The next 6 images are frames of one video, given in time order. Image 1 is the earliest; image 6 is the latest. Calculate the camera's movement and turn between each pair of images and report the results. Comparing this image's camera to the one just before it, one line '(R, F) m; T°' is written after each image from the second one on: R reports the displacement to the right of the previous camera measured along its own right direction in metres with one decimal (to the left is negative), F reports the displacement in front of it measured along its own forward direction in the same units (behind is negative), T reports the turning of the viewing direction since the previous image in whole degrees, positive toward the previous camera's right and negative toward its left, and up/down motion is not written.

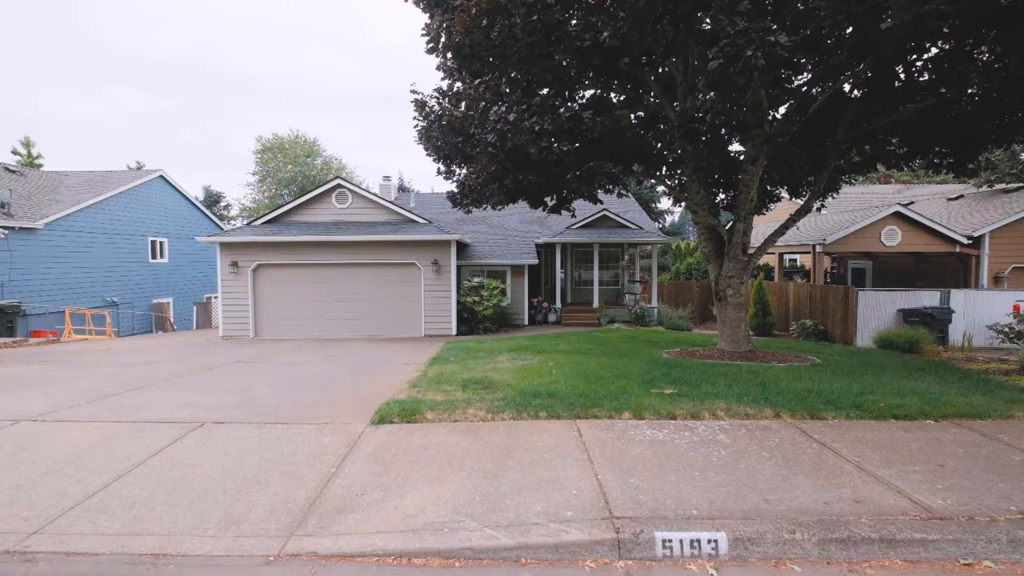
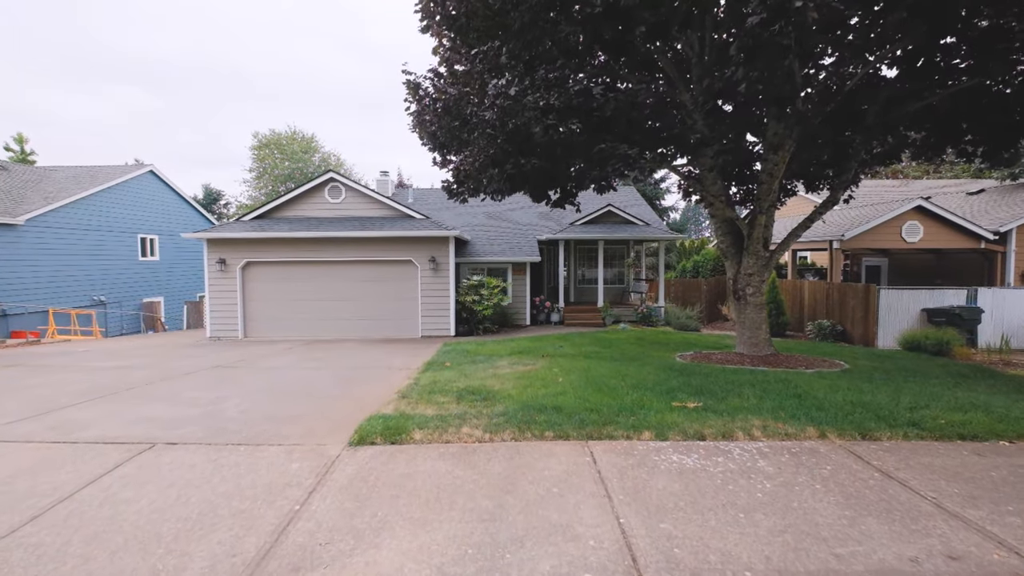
(0.0, +0.9) m; 0°
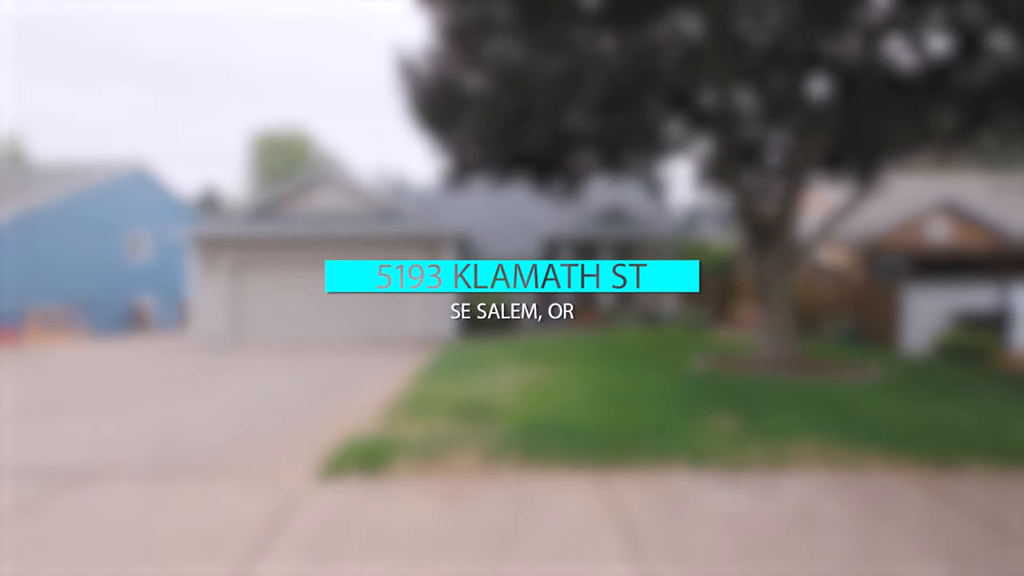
(0.0, +0.9) m; 0°
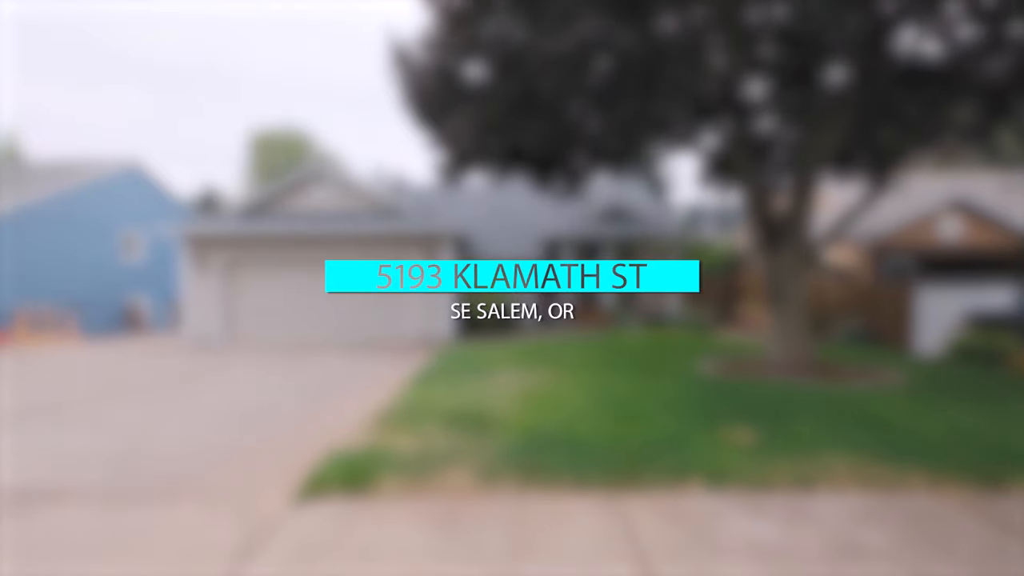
(0.0, +0.4) m; 0°
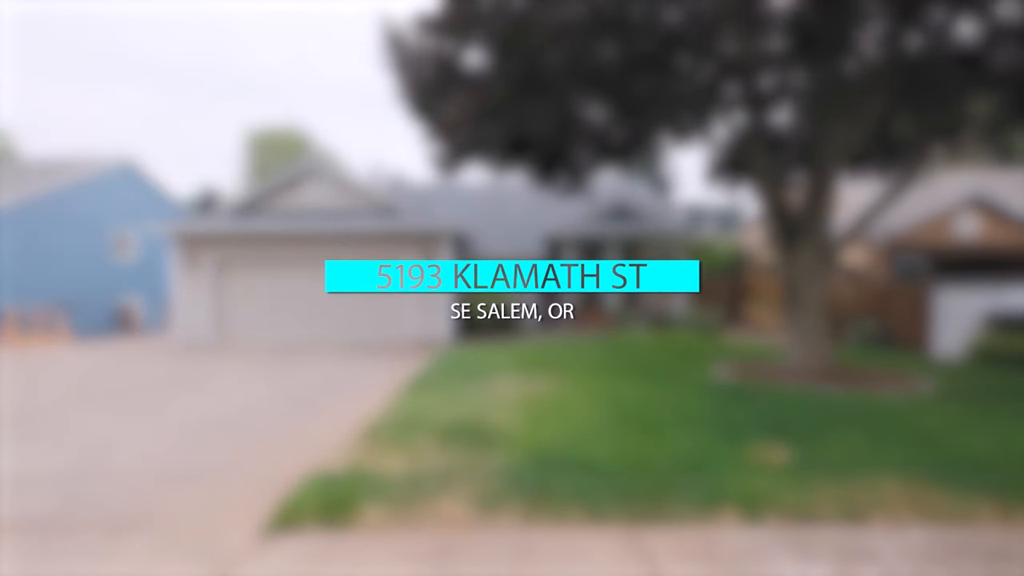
(0.0, +0.6) m; 0°
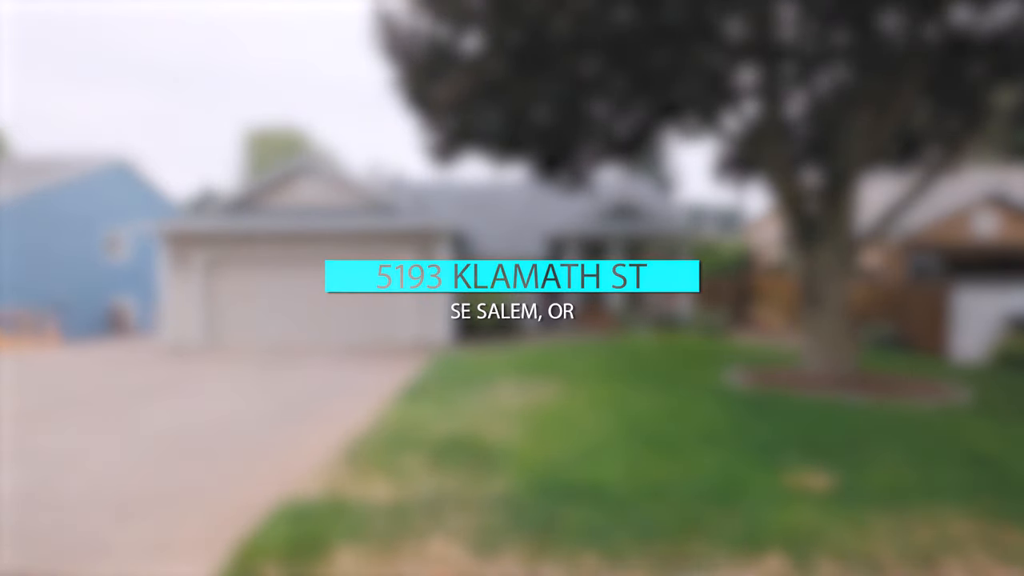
(0.0, +0.5) m; 0°
